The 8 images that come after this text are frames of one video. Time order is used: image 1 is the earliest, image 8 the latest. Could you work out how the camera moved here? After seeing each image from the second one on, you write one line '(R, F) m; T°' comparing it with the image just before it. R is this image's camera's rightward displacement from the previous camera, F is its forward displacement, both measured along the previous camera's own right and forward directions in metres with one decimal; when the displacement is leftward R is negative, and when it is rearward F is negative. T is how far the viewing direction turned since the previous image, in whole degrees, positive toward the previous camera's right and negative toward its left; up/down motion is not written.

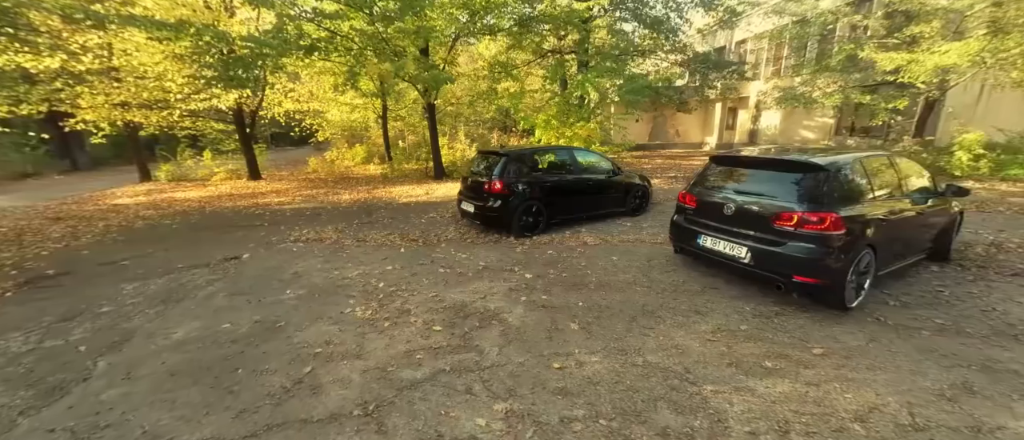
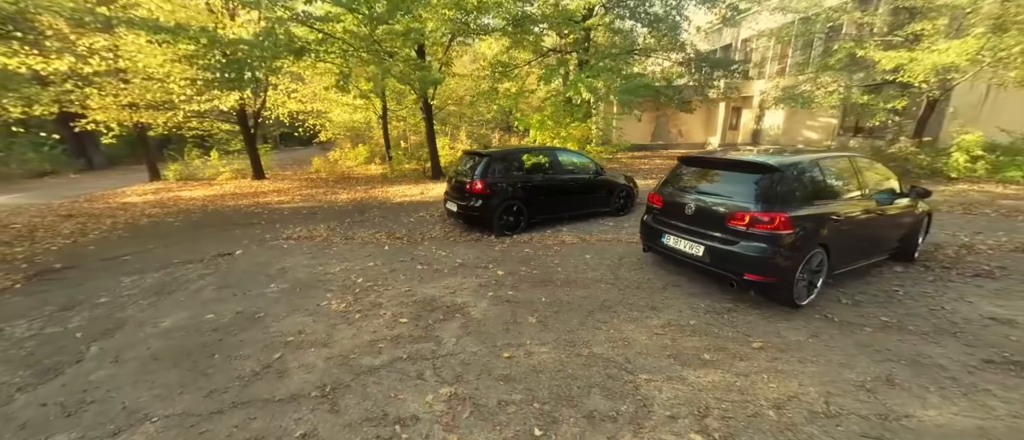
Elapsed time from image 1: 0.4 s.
(+0.5, -0.2) m; -1°
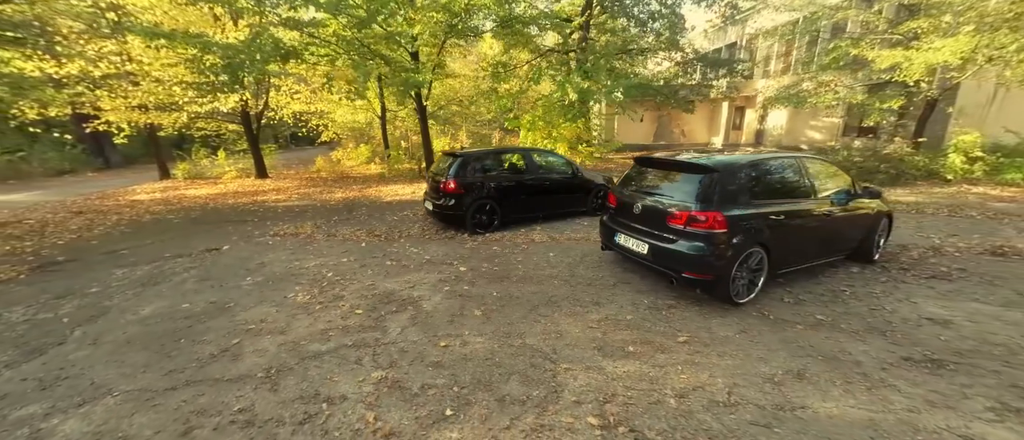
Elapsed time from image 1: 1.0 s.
(+0.7, -0.2) m; -2°
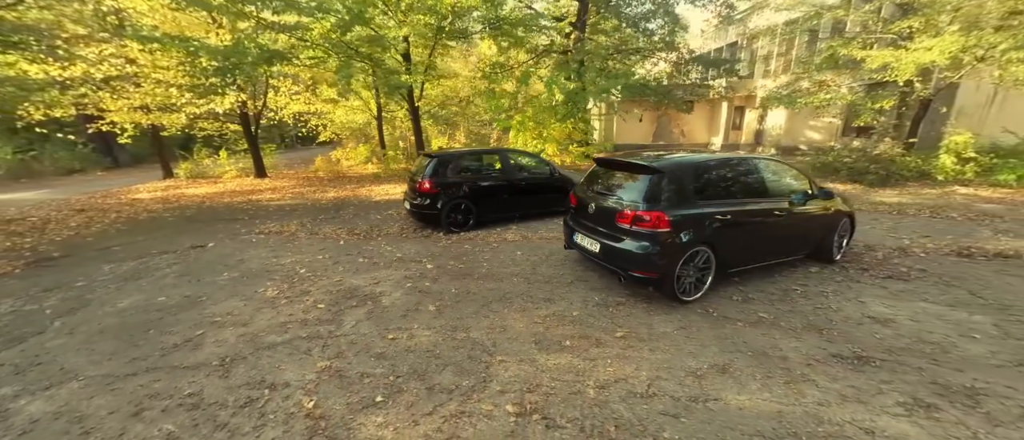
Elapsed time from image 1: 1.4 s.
(+0.6, -0.2) m; -1°
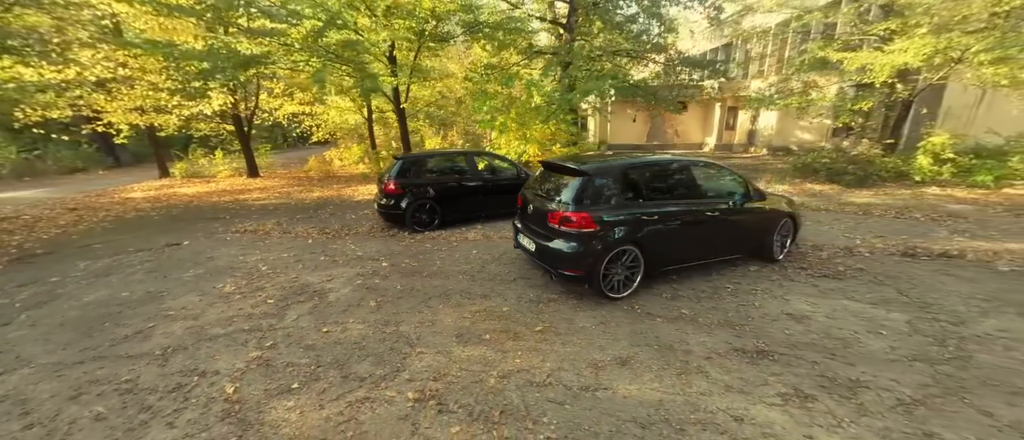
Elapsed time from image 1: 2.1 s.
(+0.8, -0.2) m; -1°
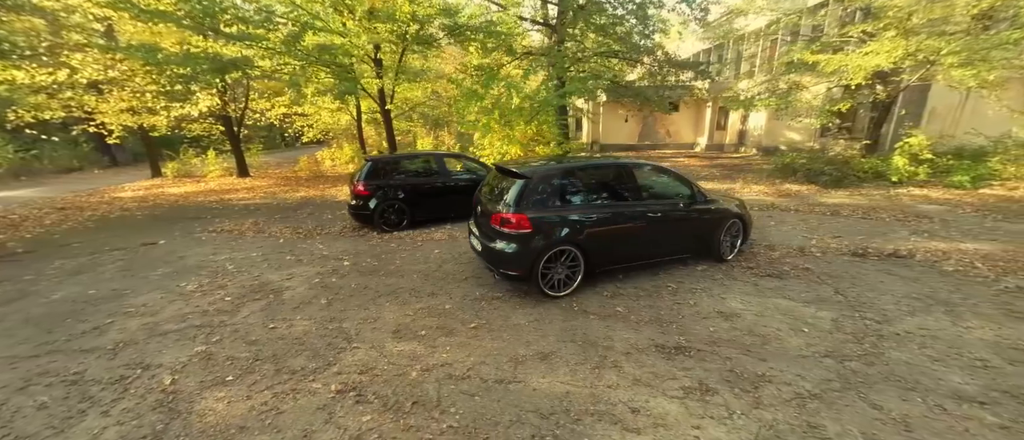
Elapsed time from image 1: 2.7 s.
(+0.7, -0.2) m; -1°
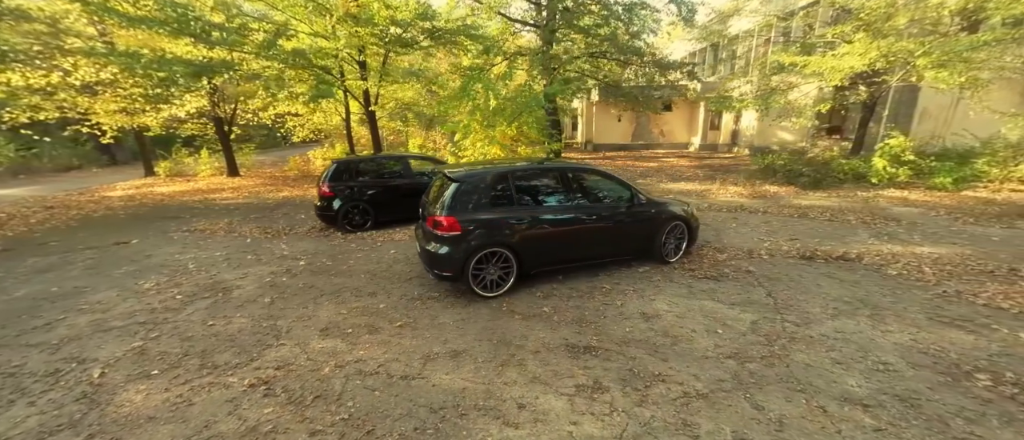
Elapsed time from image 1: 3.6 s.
(+0.9, -0.1) m; -1°
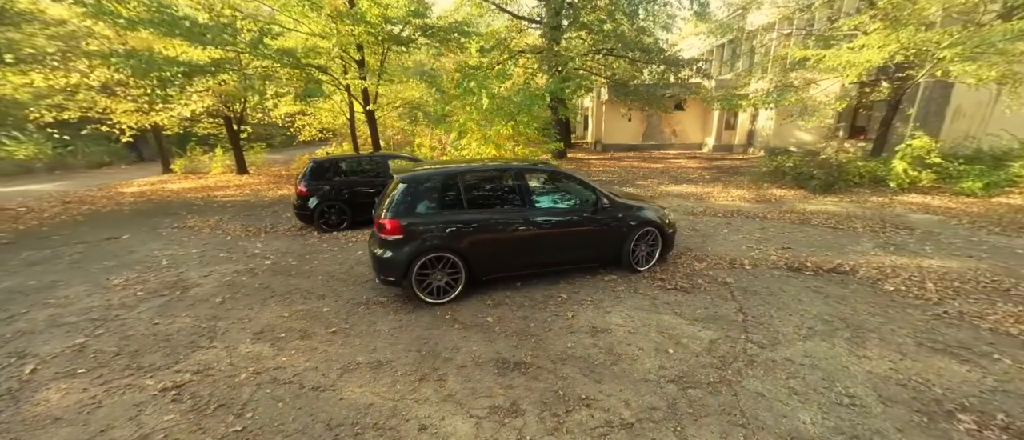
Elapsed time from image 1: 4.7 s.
(+0.9, +0.2) m; -4°
